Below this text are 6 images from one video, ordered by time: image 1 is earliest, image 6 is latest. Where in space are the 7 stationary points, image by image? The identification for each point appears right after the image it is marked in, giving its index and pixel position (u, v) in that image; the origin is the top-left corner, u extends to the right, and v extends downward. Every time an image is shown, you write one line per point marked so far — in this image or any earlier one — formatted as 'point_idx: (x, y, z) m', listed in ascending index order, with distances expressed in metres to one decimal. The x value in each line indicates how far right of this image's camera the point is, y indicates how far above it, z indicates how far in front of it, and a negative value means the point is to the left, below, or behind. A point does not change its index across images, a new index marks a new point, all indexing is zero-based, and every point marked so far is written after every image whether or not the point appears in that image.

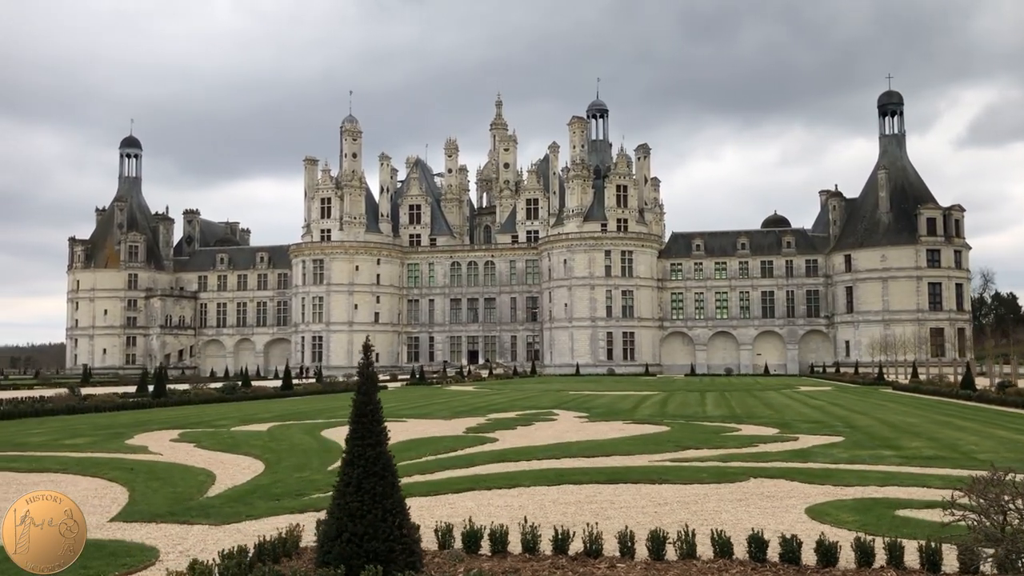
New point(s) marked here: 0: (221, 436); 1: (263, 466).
0: (-6.8, -3.5, +19.6) m
1: (-4.2, -3.0, +14.3) m
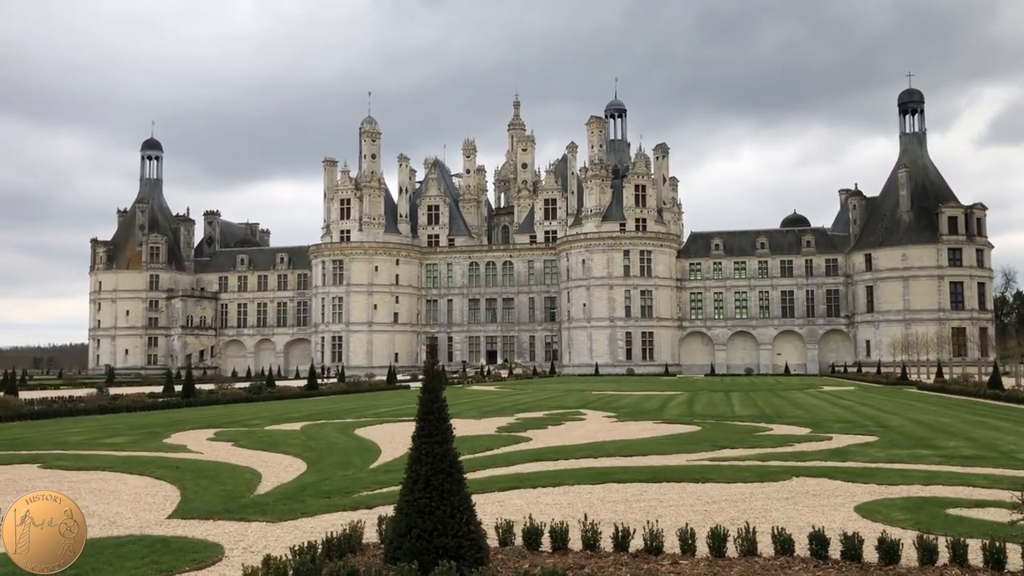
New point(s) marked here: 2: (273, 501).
0: (-6.0, -3.5, +19.8) m
1: (-3.5, -3.0, +14.4) m
2: (-2.9, -2.7, +10.5) m
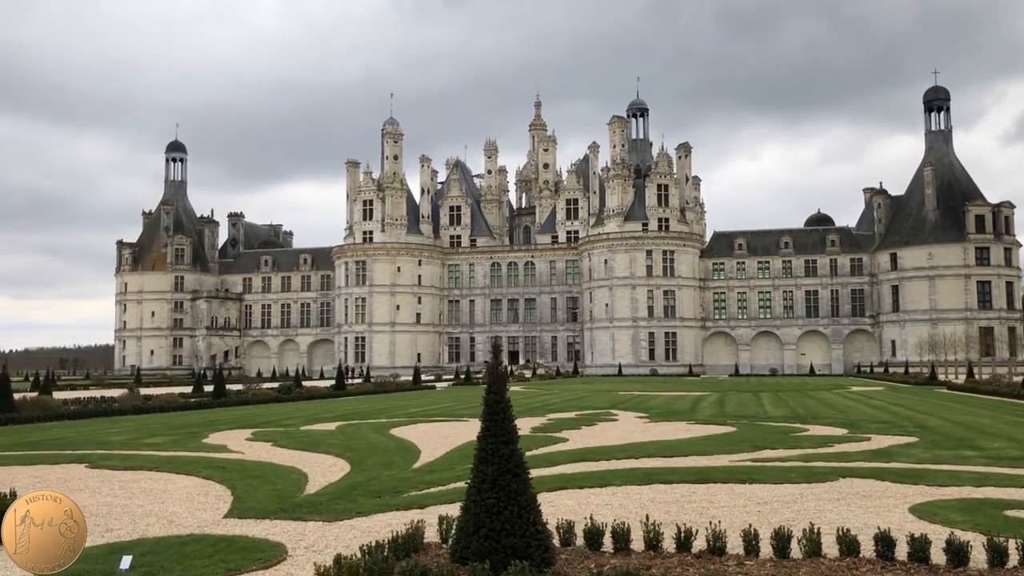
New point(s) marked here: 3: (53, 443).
0: (-5.1, -3.5, +19.9) m
1: (-2.8, -3.0, +14.5) m
2: (-2.3, -2.7, +10.6) m
3: (-10.2, -3.4, +18.8) m
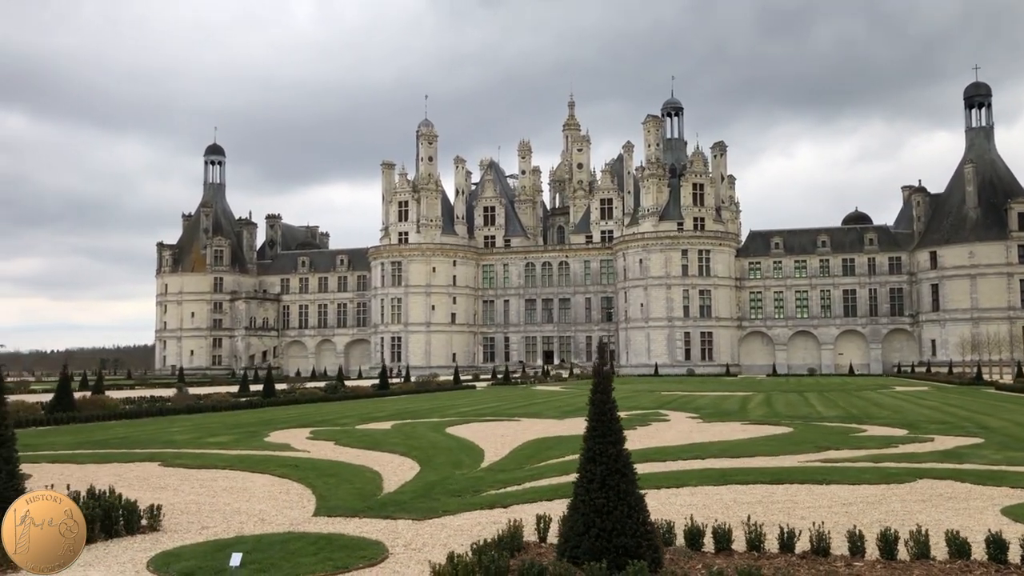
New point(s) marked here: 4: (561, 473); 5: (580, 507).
0: (-3.8, -3.5, +20.1) m
1: (-1.6, -3.0, +14.6) m
2: (-1.3, -2.7, +10.7) m
3: (-8.9, -3.5, +19.1) m
4: (+0.8, -2.9, +13.4) m
5: (+0.6, -1.8, +7.0) m
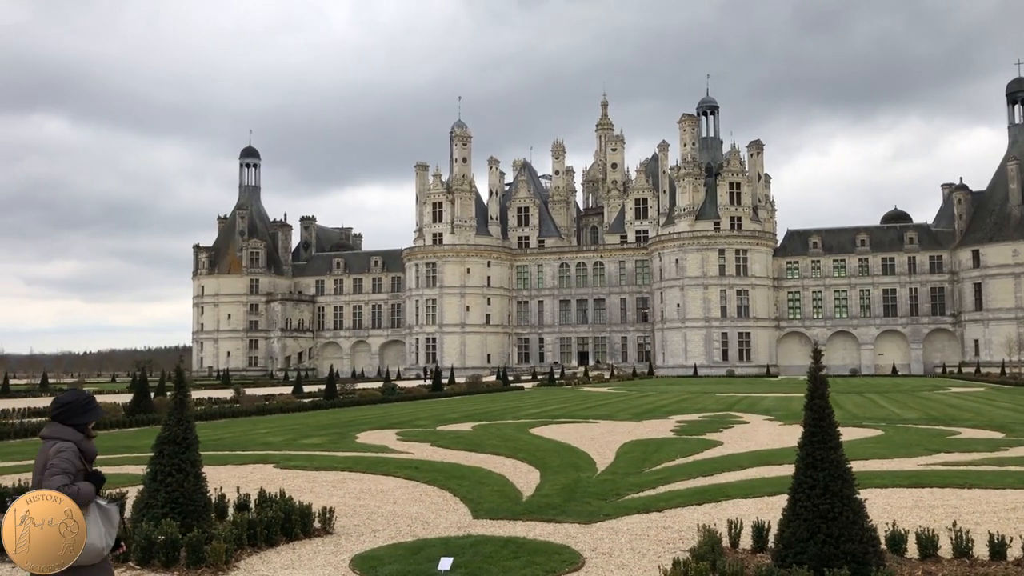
0: (-1.6, -3.6, +20.1) m
1: (+0.4, -3.1, +14.6) m
2: (+0.6, -2.7, +10.6) m
3: (-6.8, -3.5, +19.3) m
4: (+2.8, -2.9, +13.3) m
5: (+2.3, -1.8, +6.9) m
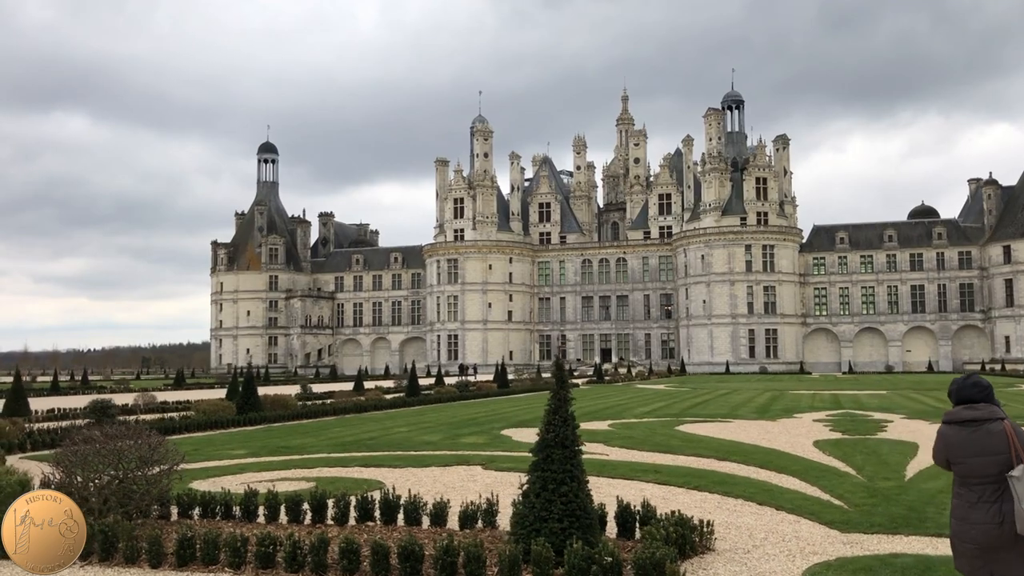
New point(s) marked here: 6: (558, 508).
0: (+2.2, -3.3, +19.0) m
1: (+4.2, -2.9, +13.4) m
2: (+4.4, -2.5, +9.5) m
3: (-3.0, -3.3, +18.1) m
4: (+6.6, -2.7, +12.1) m
5: (+6.2, -1.6, +5.7) m
6: (+0.4, -2.0, +7.6) m
